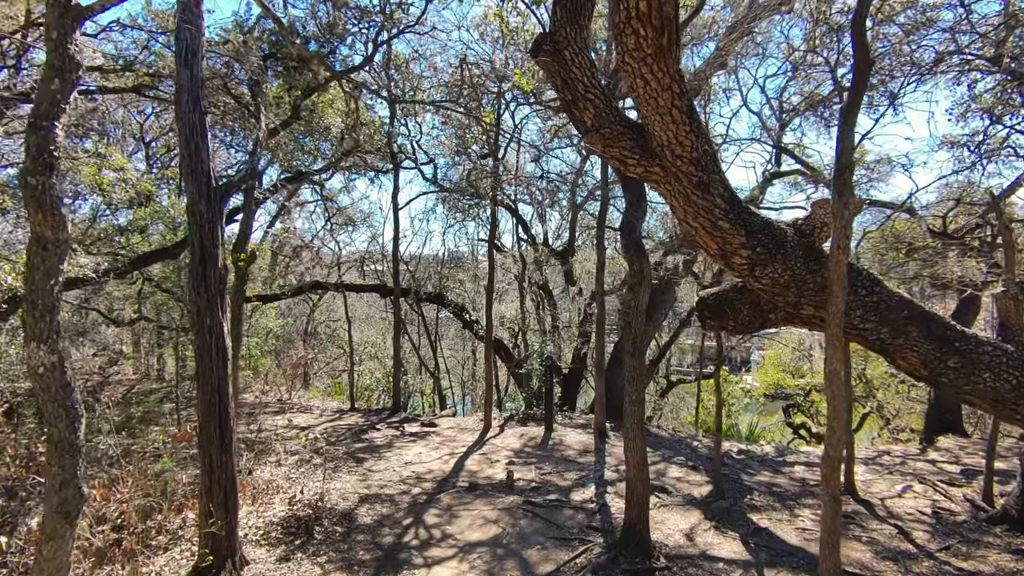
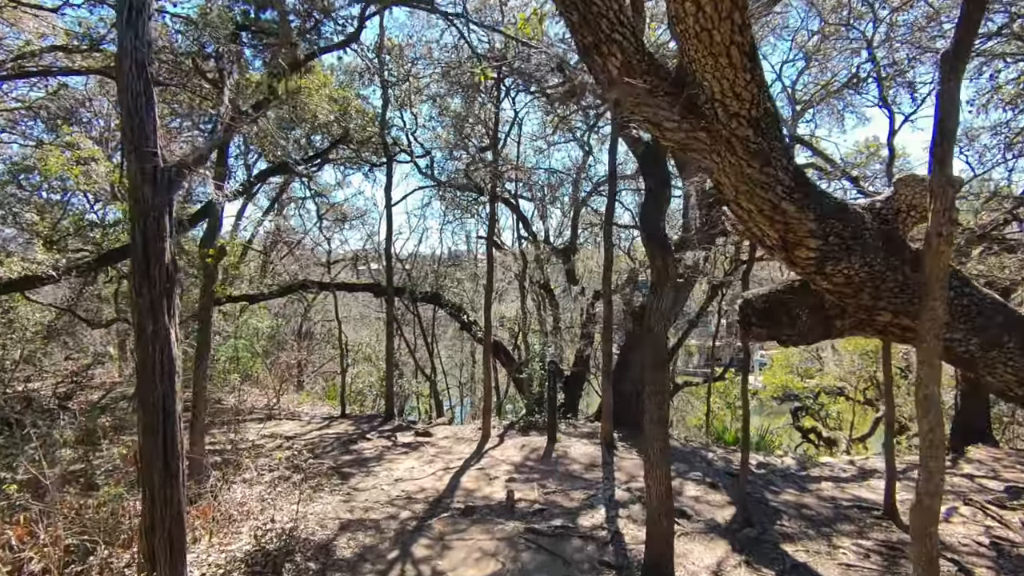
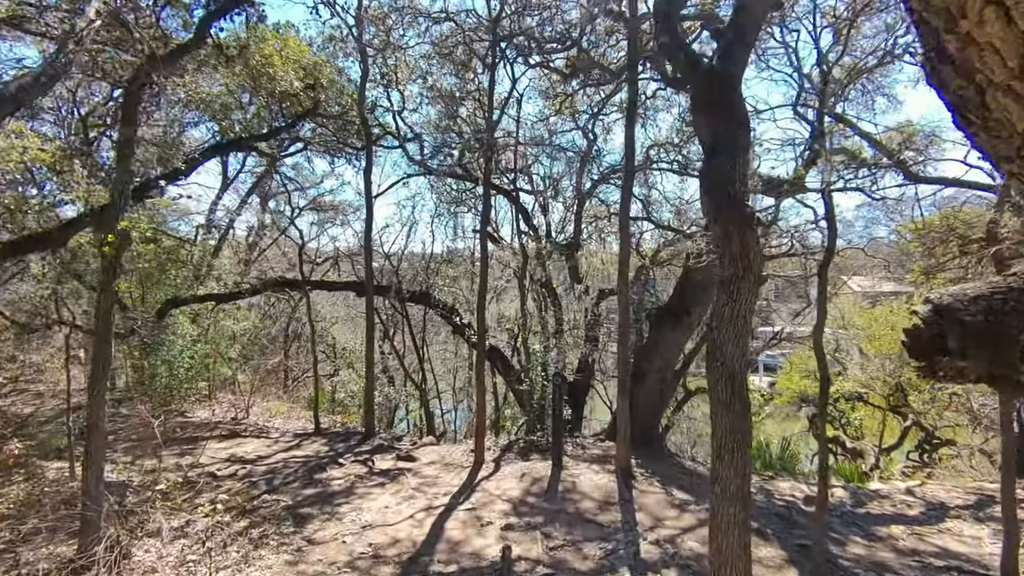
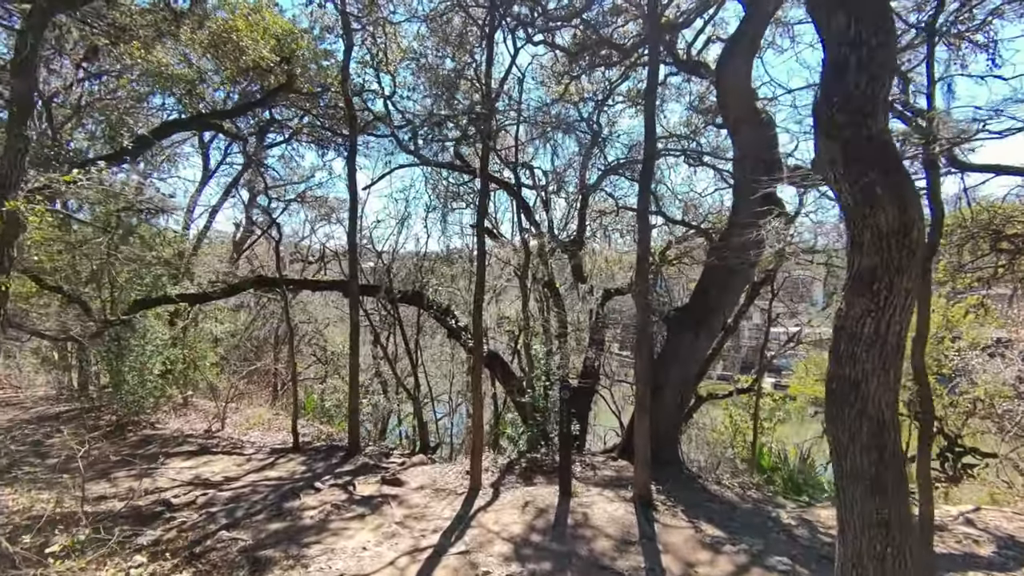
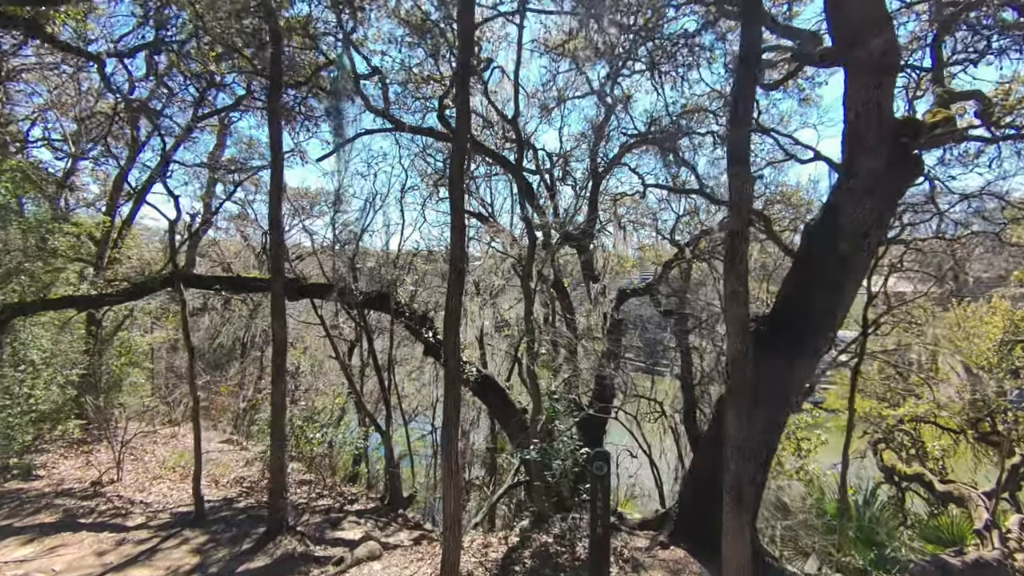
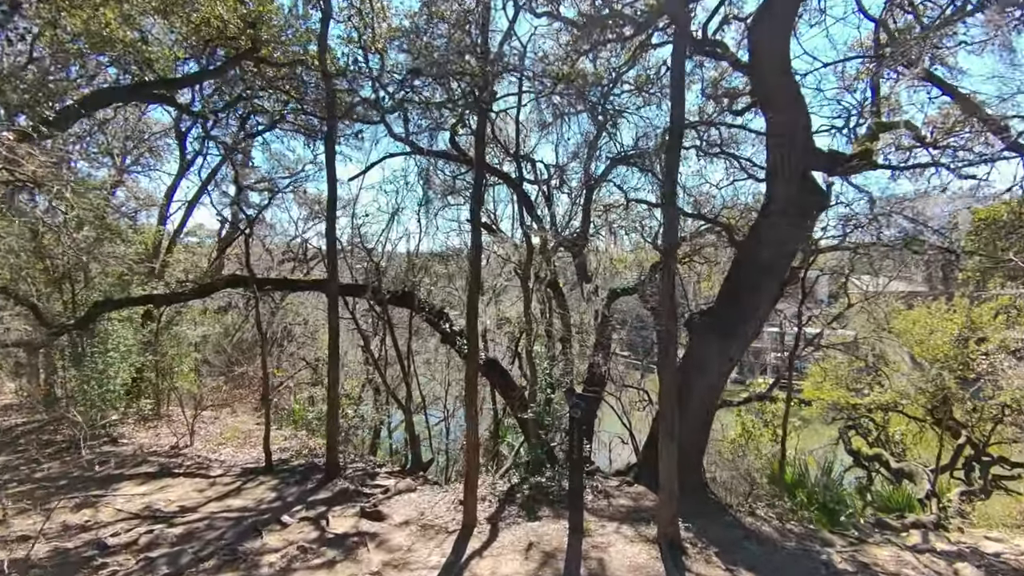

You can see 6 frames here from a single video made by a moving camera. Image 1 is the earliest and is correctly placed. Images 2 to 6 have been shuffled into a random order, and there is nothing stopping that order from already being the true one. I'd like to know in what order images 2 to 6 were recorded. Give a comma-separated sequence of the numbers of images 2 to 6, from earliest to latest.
2, 3, 4, 6, 5
